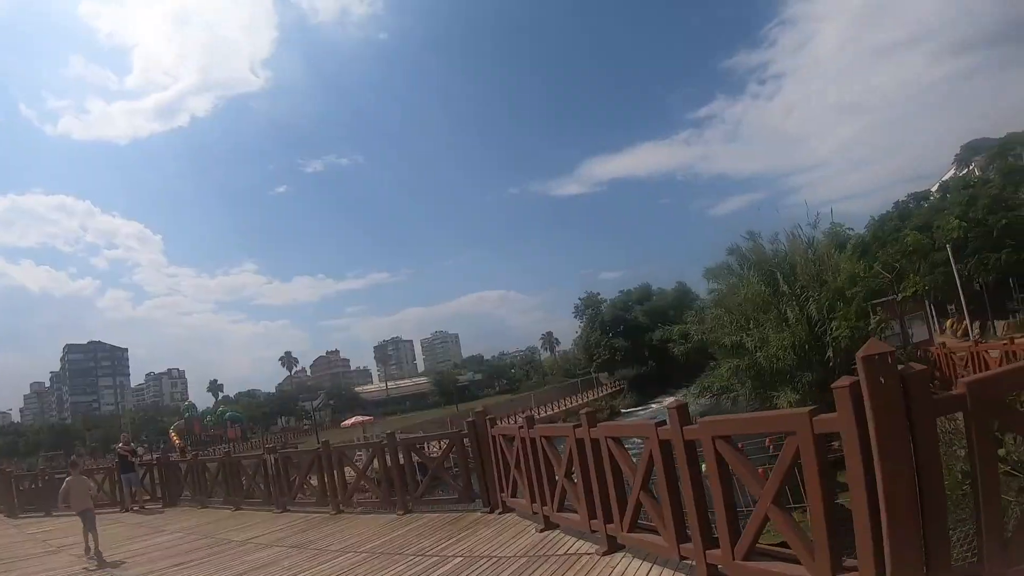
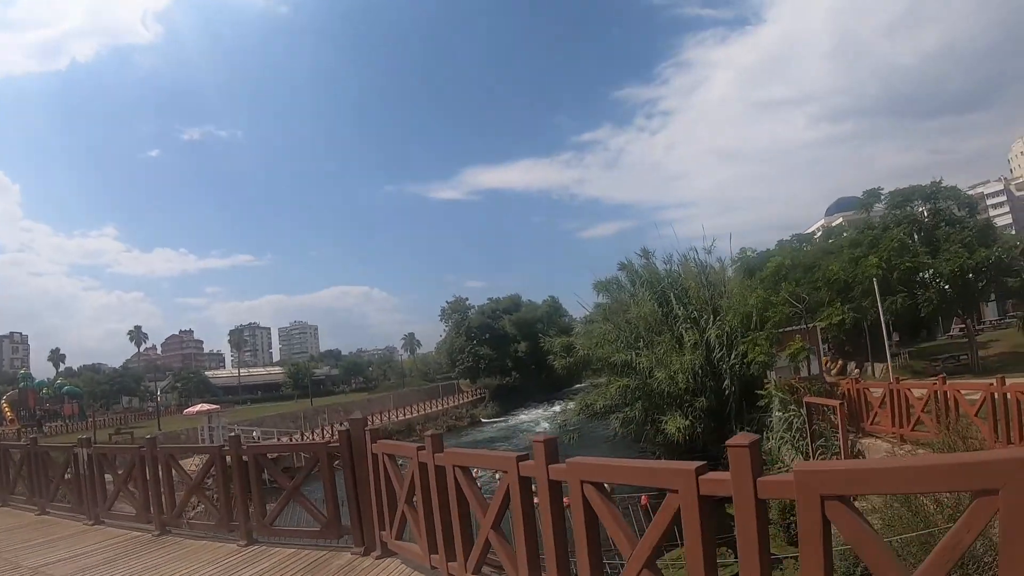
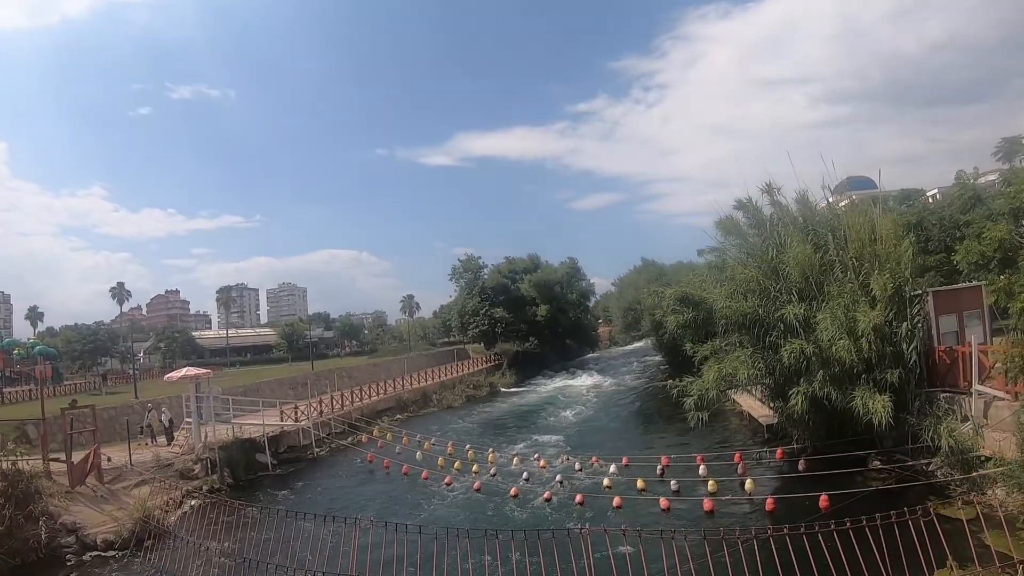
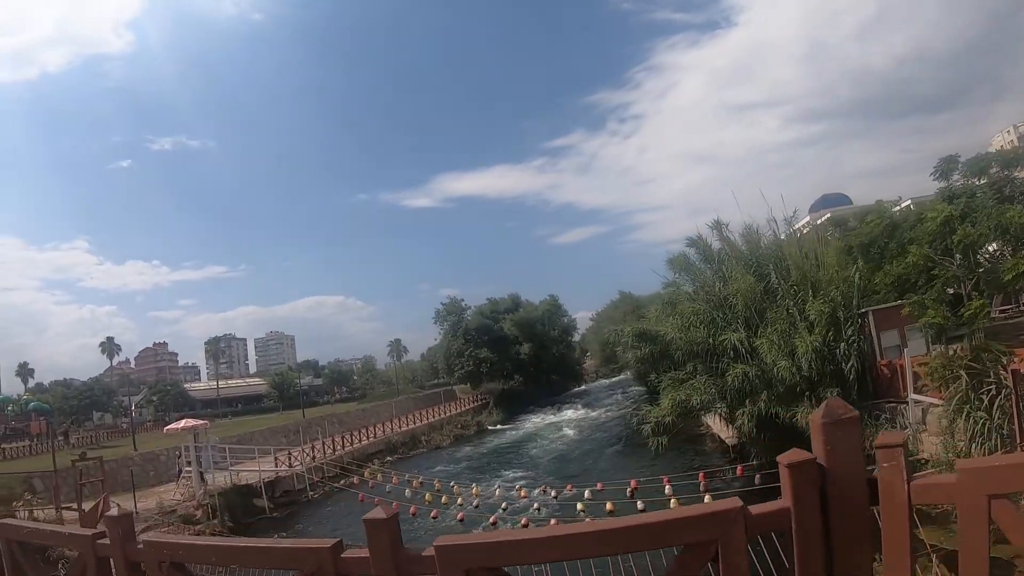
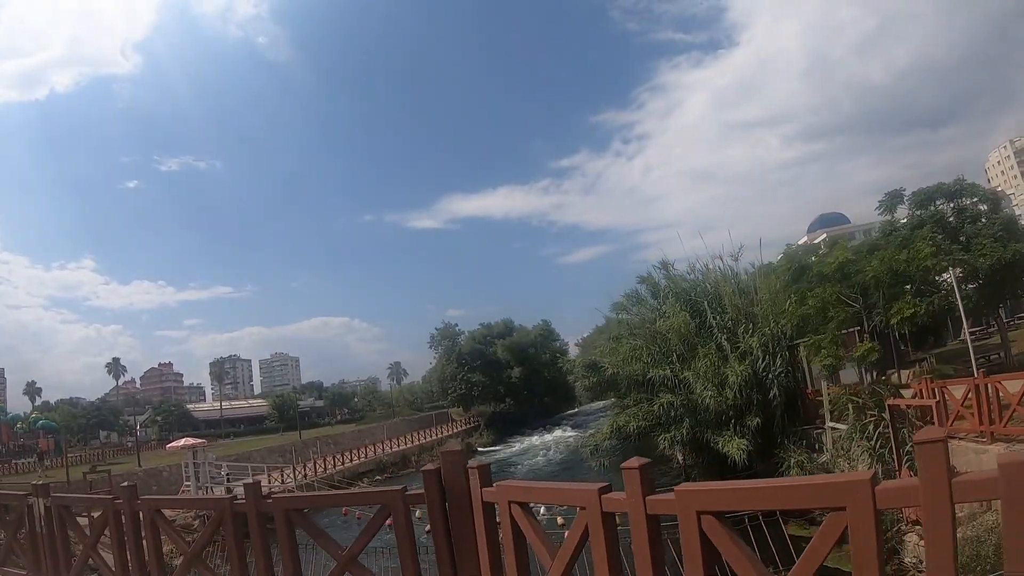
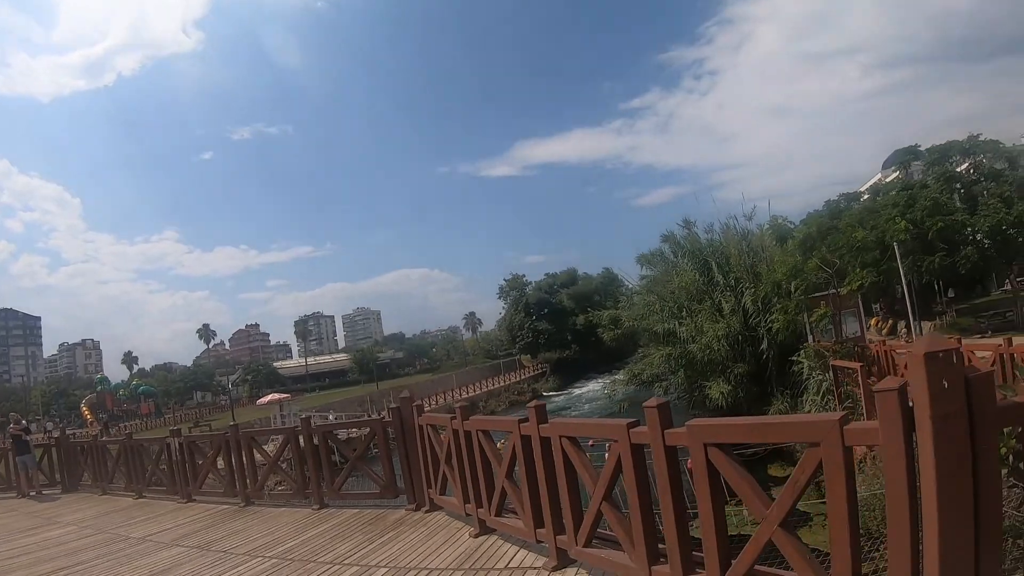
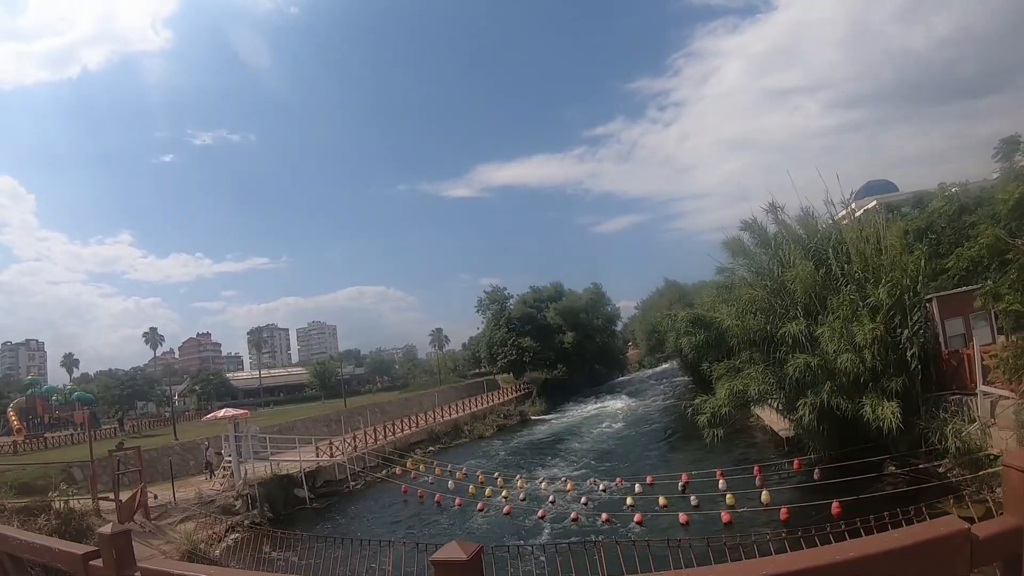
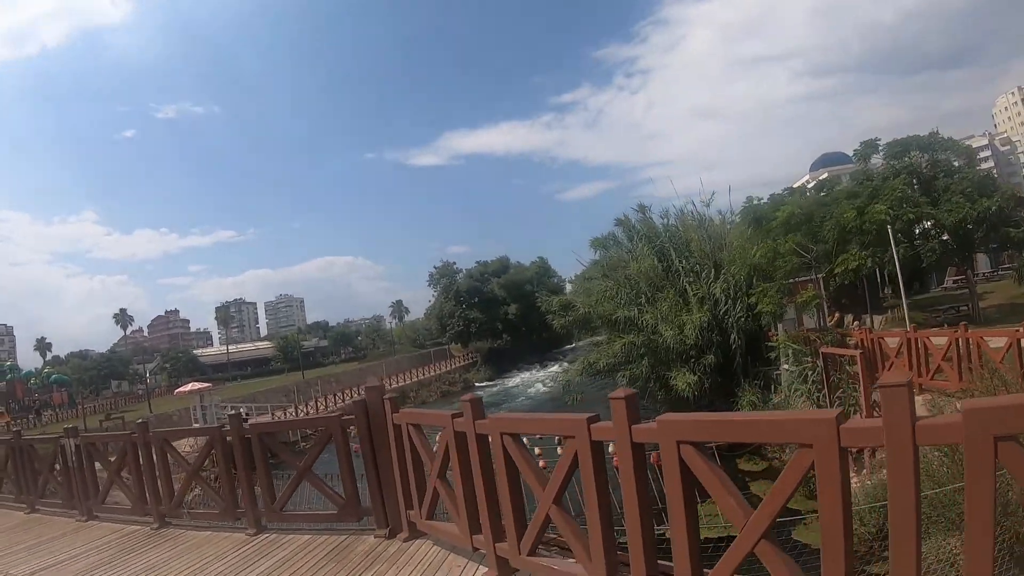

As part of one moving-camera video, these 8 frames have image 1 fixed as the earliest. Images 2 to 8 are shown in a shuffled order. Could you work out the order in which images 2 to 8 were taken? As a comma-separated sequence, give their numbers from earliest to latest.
6, 2, 8, 5, 4, 7, 3
